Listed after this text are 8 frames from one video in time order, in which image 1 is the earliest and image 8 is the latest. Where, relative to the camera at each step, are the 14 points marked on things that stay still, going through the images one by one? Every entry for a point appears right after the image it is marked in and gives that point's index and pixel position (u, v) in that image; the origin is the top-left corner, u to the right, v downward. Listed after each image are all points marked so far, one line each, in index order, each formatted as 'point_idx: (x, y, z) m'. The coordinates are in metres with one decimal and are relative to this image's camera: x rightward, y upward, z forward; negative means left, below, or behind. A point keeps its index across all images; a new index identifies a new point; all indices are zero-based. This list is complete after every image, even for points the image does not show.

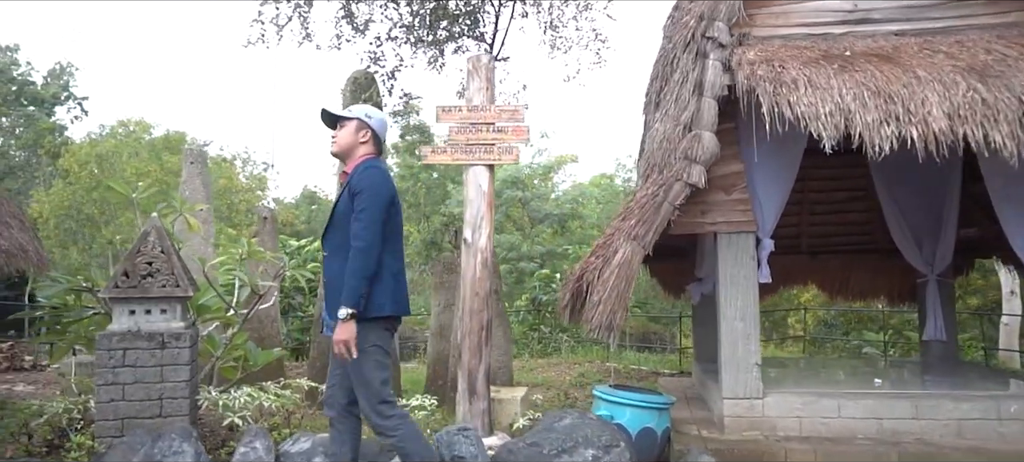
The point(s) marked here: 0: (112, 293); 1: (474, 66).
0: (-2.5, -0.4, +4.5) m
1: (-0.3, +1.2, +5.2) m
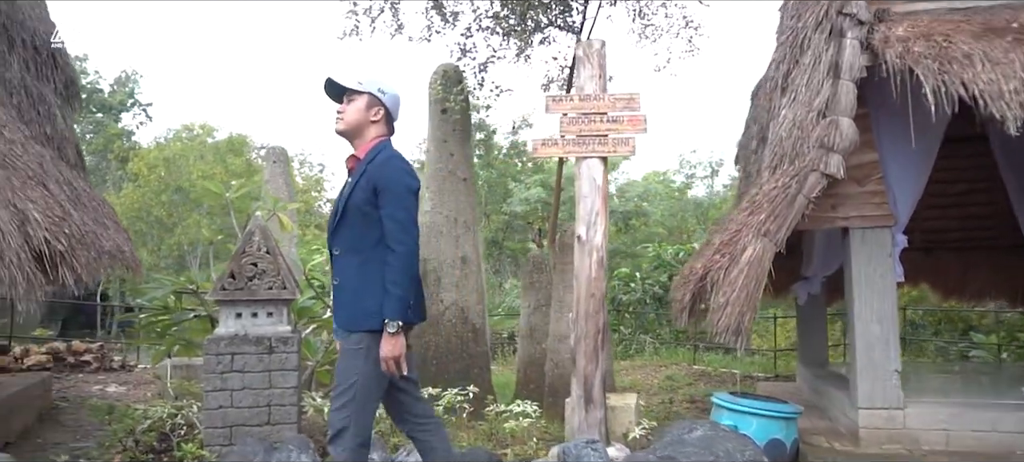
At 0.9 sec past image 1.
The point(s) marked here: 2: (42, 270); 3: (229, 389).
0: (-1.8, -0.4, +4.4) m
1: (+0.5, +1.2, +4.9) m
2: (-2.4, -0.2, +3.7) m
3: (-1.7, -1.0, +4.3) m
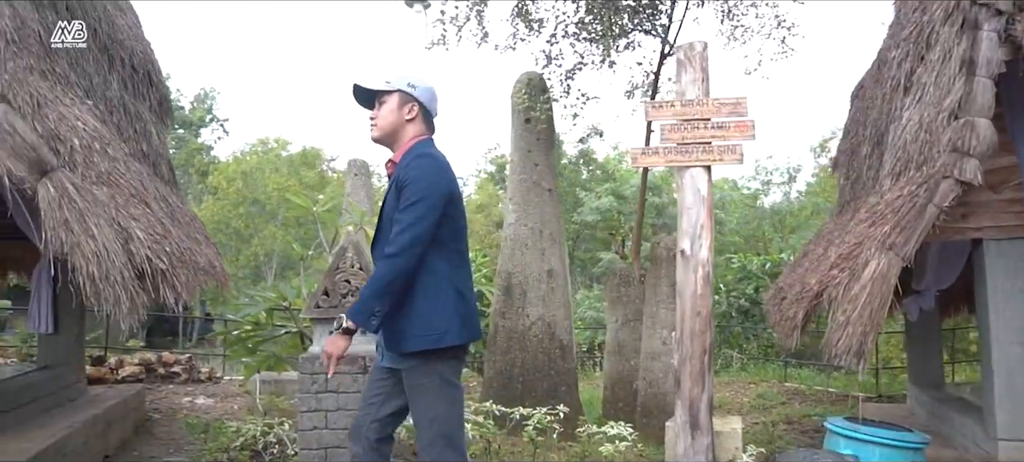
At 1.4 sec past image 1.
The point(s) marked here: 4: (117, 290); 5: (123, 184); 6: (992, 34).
0: (-1.2, -0.5, +4.3) m
1: (+1.1, +1.1, +4.6) m
2: (-1.9, -0.3, +3.7) m
3: (-1.1, -1.1, +4.2) m
4: (-1.9, -0.3, +3.5) m
5: (-2.0, +0.3, +3.8) m
6: (+2.7, +1.1, +4.1) m
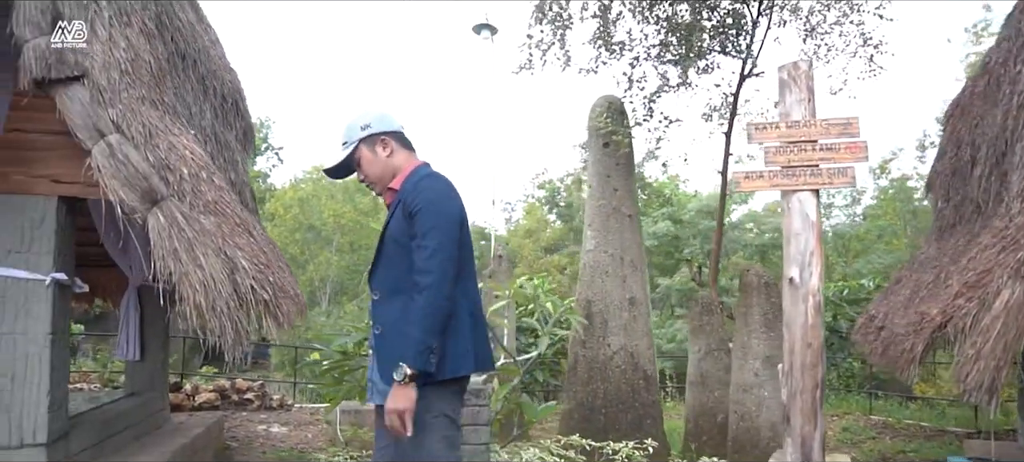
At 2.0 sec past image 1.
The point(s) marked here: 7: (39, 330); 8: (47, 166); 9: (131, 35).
0: (-0.6, -0.7, +4.2) m
1: (+1.7, +1.0, +4.4) m
2: (-1.3, -0.4, +3.6) m
3: (-0.5, -1.2, +4.1) m
4: (-1.4, -0.4, +3.4) m
5: (-1.5, +0.1, +3.8) m
6: (+3.3, +1.0, +3.8) m
7: (-2.5, -0.5, +3.8) m
8: (-2.5, +0.4, +3.8) m
9: (-2.0, +1.0, +3.8) m
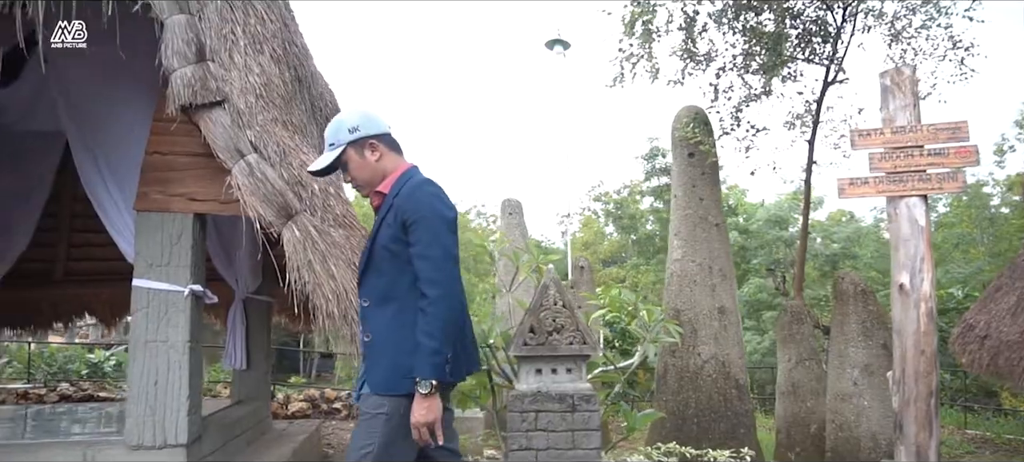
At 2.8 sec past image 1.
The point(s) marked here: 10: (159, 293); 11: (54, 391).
0: (+0.1, -0.7, +4.3) m
1: (+2.4, +0.9, +4.4) m
2: (-0.7, -0.5, +3.8) m
3: (+0.1, -1.3, +4.2) m
4: (-0.8, -0.5, +3.6) m
5: (-0.8, 0.0, +4.0) m
6: (+3.9, +1.0, +3.7) m
7: (-1.9, -0.6, +4.0) m
8: (-1.9, +0.3, +4.1) m
9: (-1.4, +1.0, +4.0) m
10: (-2.0, -0.4, +4.0) m
11: (-5.3, -1.8, +8.2) m
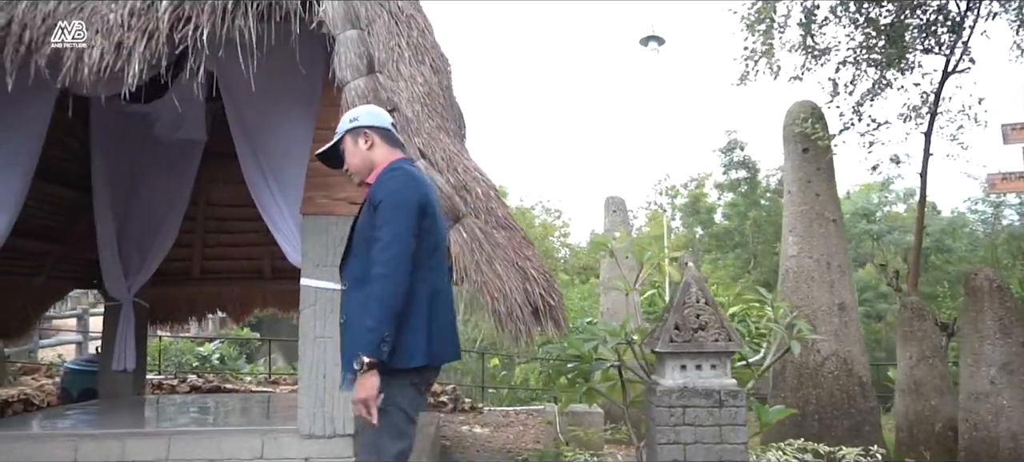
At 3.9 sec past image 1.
0: (+1.0, -0.7, +4.4) m
1: (+3.3, +1.0, +4.3) m
2: (+0.1, -0.5, +3.9) m
3: (+1.0, -1.3, +4.3) m
4: (0.0, -0.5, +3.8) m
5: (0.0, 0.0, +4.1) m
6: (+4.7, +1.0, +3.4) m
7: (-1.0, -0.6, +4.3) m
8: (-1.0, +0.3, +4.4) m
9: (-0.5, +0.9, +4.3) m
10: (-1.1, -0.4, +4.3) m
11: (-4.0, -1.9, +8.7) m
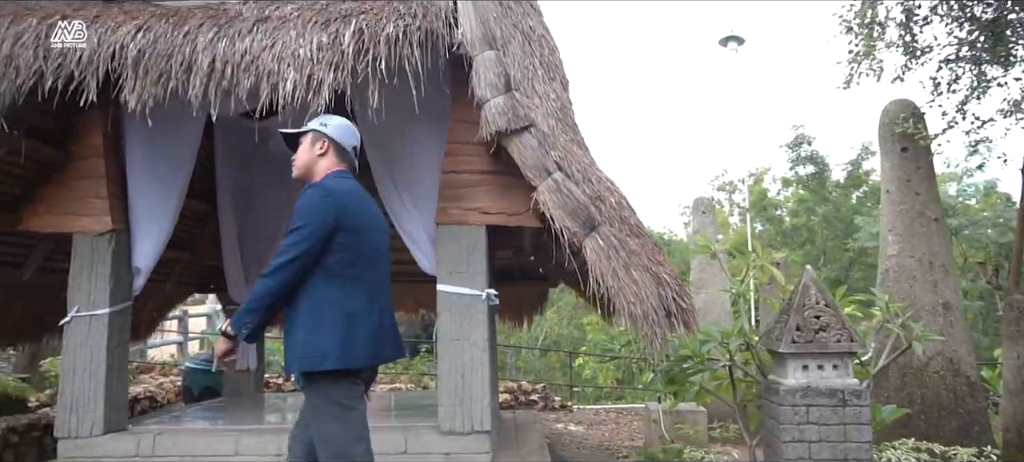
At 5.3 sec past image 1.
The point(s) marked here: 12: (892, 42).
0: (+1.8, -0.7, +4.5) m
1: (+4.0, +1.0, +4.3) m
2: (+0.9, -0.6, +4.1) m
3: (+1.8, -1.3, +4.4) m
4: (+0.8, -0.5, +4.0) m
5: (+0.8, 0.0, +4.3) m
6: (+5.4, +1.0, +3.3) m
7: (-0.2, -0.7, +4.6) m
8: (-0.2, +0.2, +4.7) m
9: (+0.3, +0.9, +4.5) m
10: (-0.3, -0.4, +4.6) m
11: (-2.9, -1.9, +9.2) m
12: (+3.4, +1.7, +6.3) m
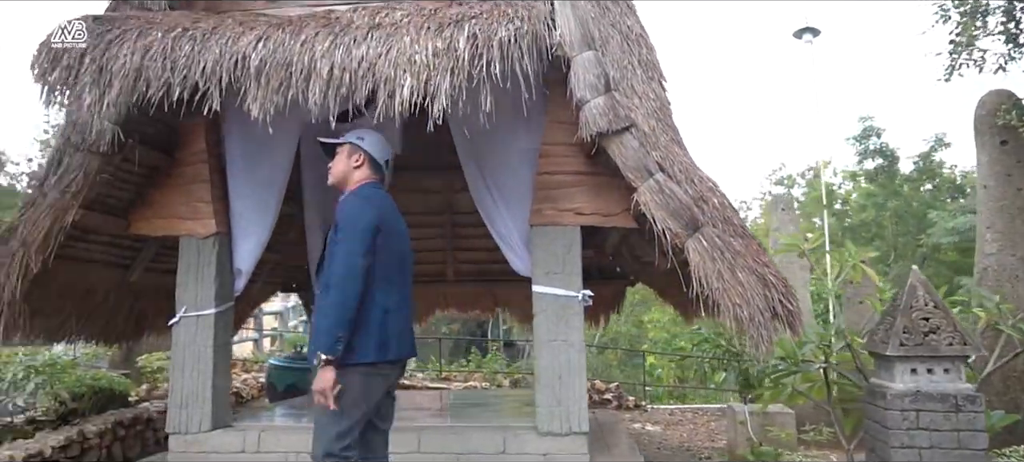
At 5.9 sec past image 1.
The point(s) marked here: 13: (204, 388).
0: (+2.4, -0.7, +4.4) m
1: (+4.6, +1.0, +4.0) m
2: (+1.5, -0.6, +4.1) m
3: (+2.4, -1.3, +4.3) m
4: (+1.4, -0.5, +3.9) m
5: (+1.4, 0.0, +4.3) m
6: (+5.9, +1.1, +2.9) m
7: (+0.4, -0.7, +4.6) m
8: (+0.4, +0.2, +4.6) m
9: (+0.9, +0.9, +4.4) m
10: (+0.3, -0.4, +4.6) m
11: (-1.9, -1.9, +9.4) m
12: (+4.1, +1.7, +6.1) m
13: (-2.1, -1.1, +4.8) m
